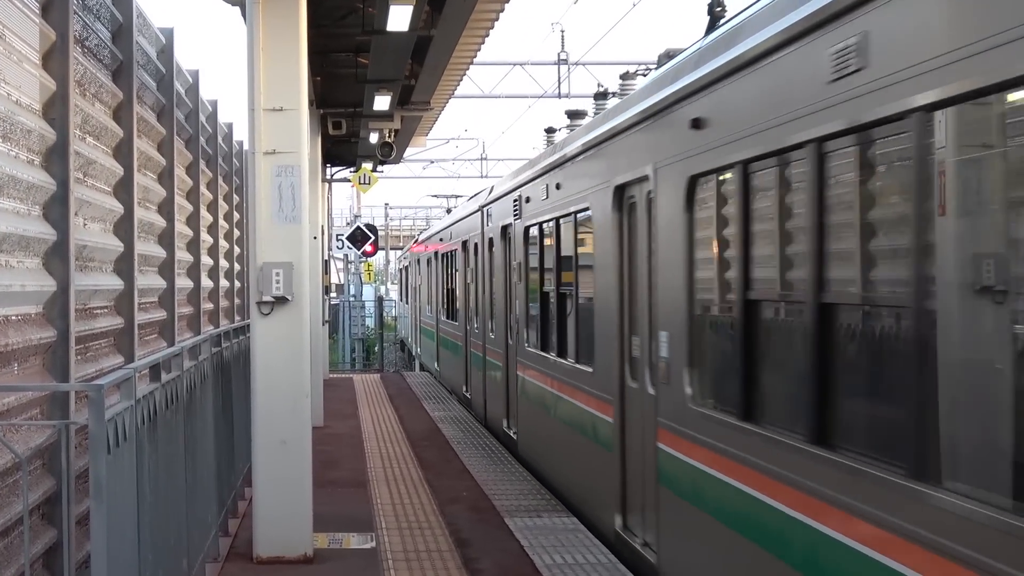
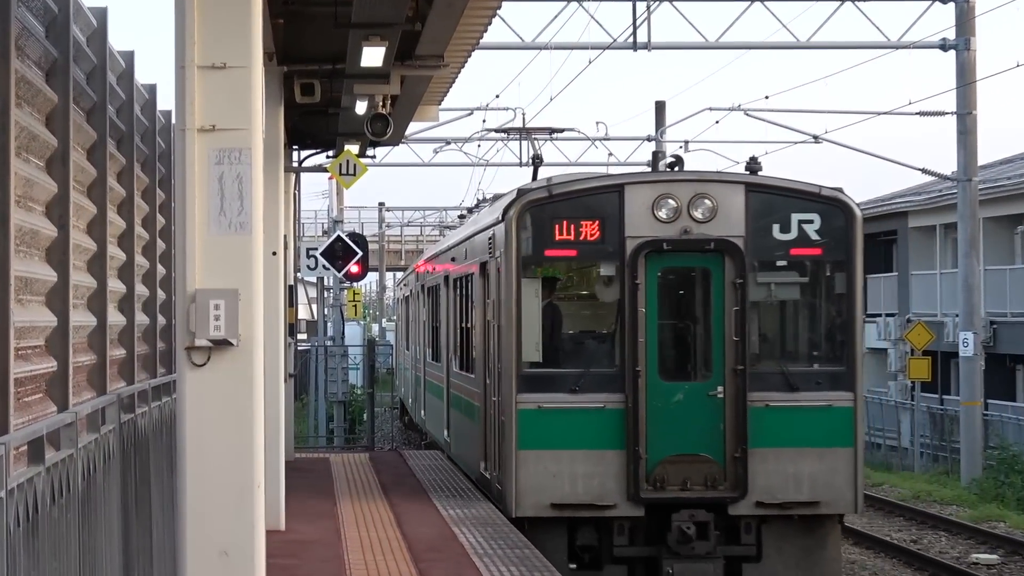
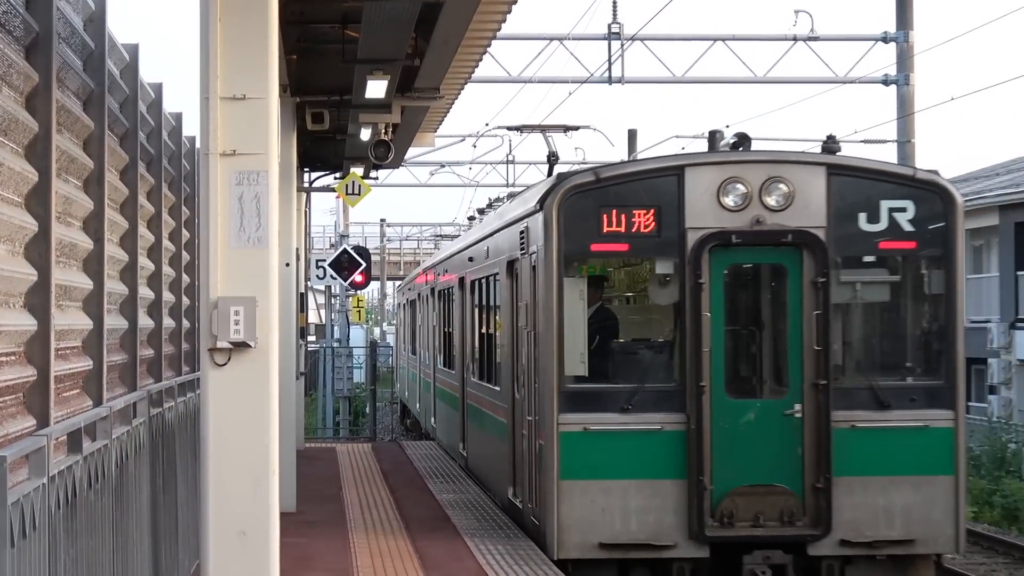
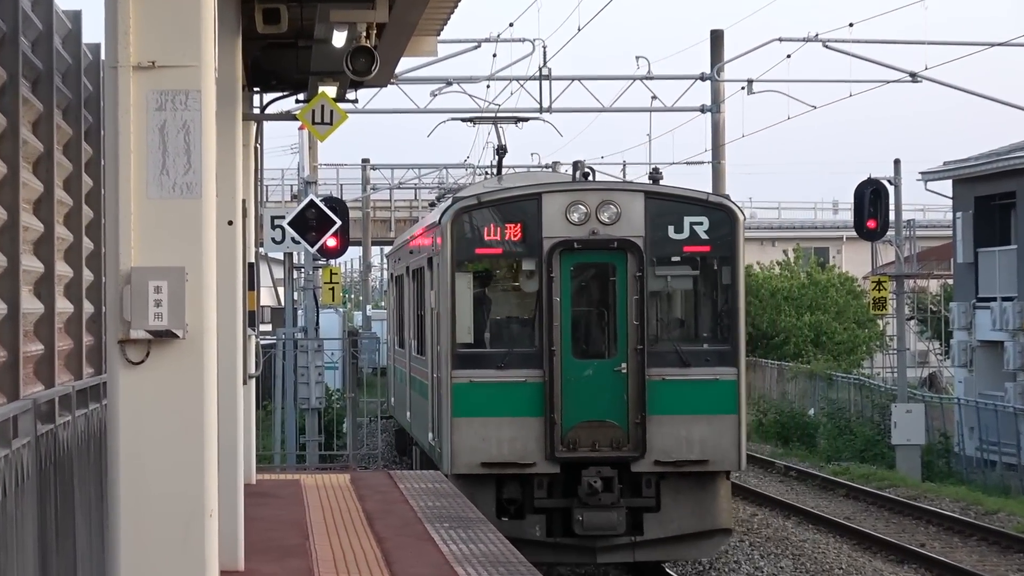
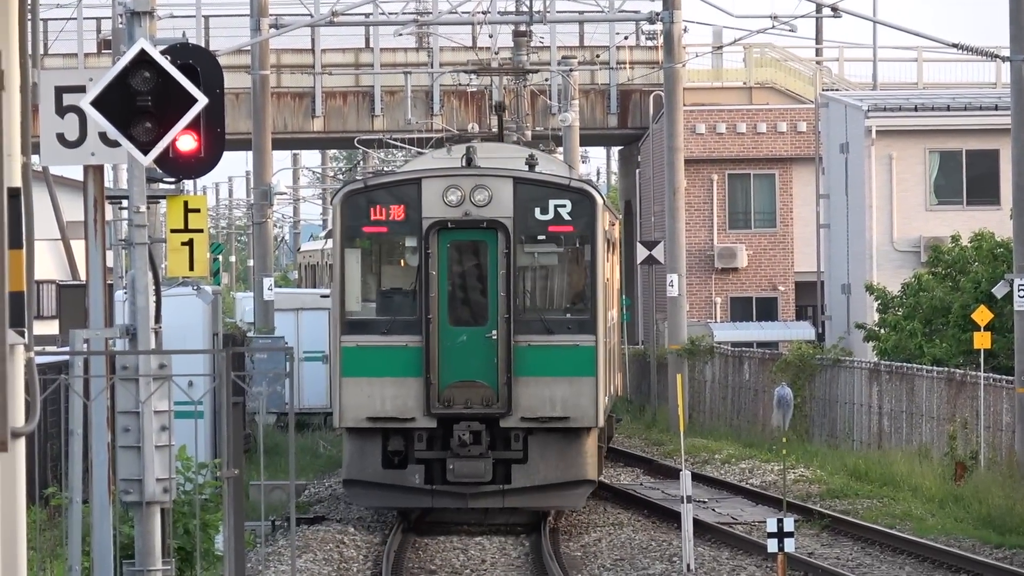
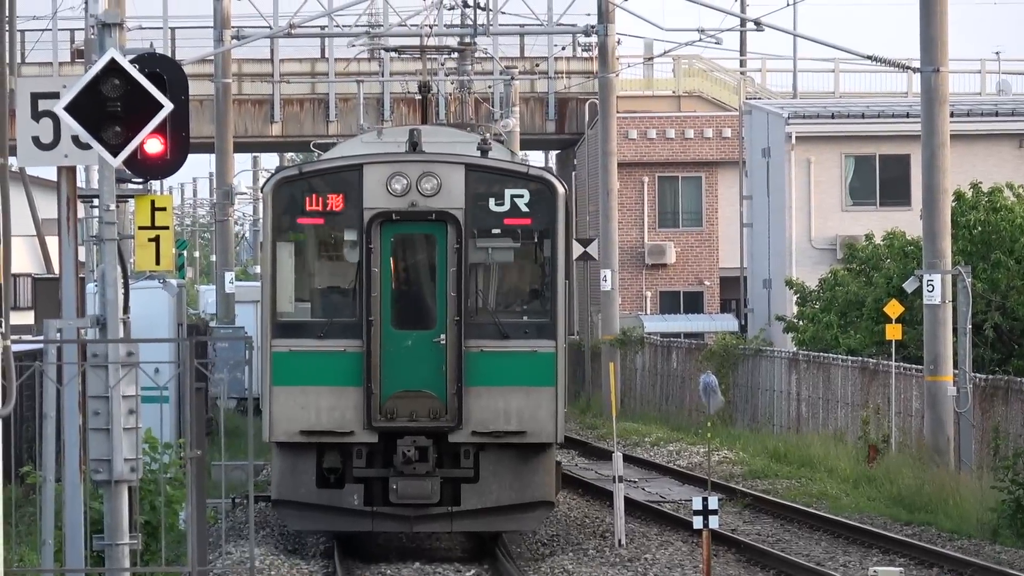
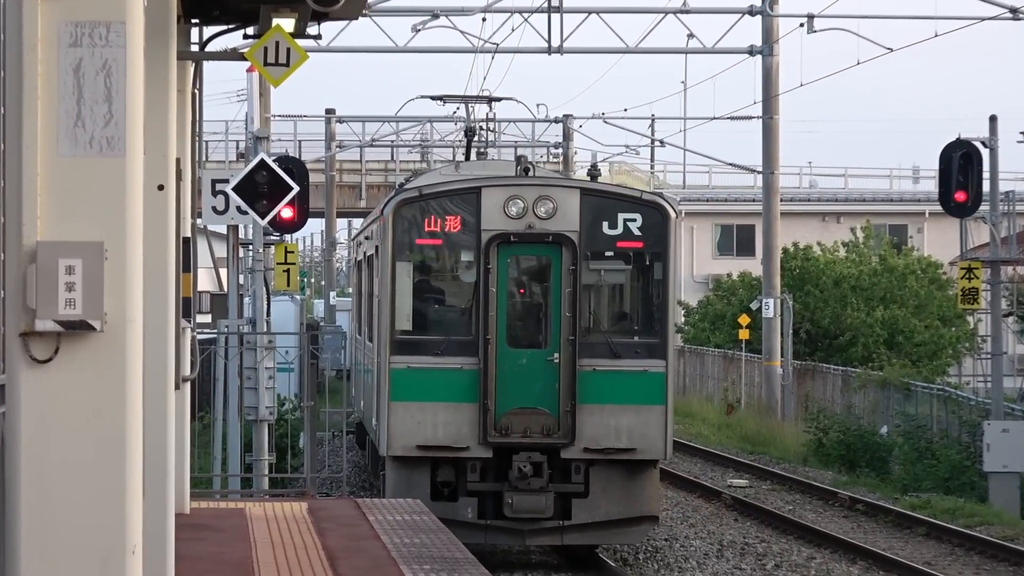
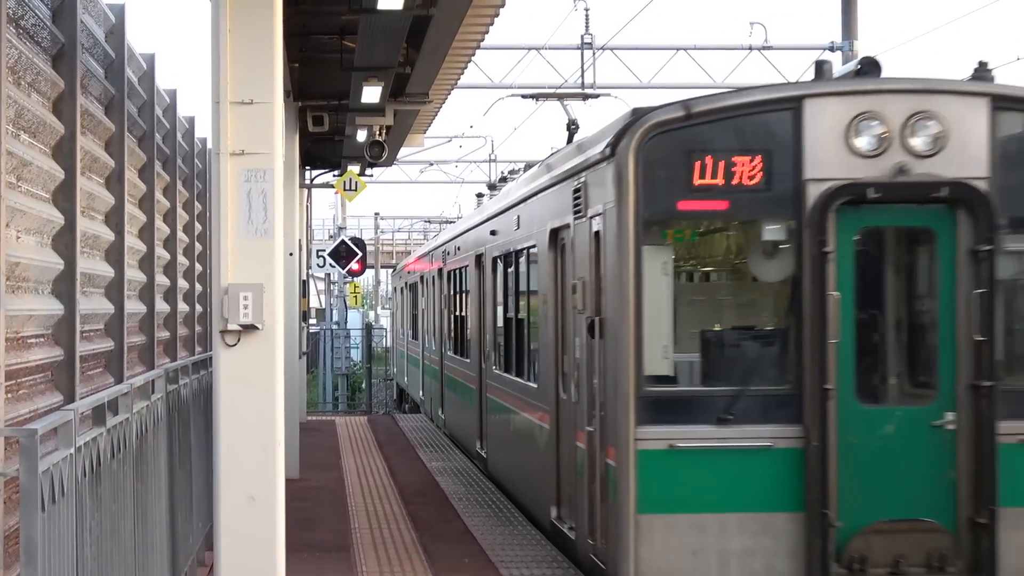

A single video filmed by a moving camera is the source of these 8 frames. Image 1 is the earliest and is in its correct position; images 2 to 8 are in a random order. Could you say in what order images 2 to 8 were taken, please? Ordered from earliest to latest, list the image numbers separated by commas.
8, 3, 2, 4, 7, 6, 5
